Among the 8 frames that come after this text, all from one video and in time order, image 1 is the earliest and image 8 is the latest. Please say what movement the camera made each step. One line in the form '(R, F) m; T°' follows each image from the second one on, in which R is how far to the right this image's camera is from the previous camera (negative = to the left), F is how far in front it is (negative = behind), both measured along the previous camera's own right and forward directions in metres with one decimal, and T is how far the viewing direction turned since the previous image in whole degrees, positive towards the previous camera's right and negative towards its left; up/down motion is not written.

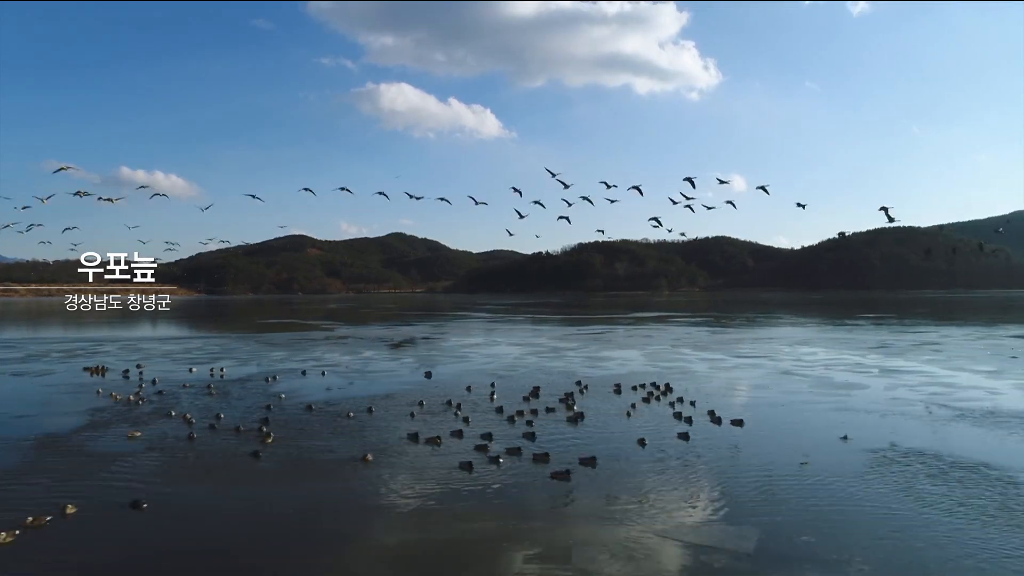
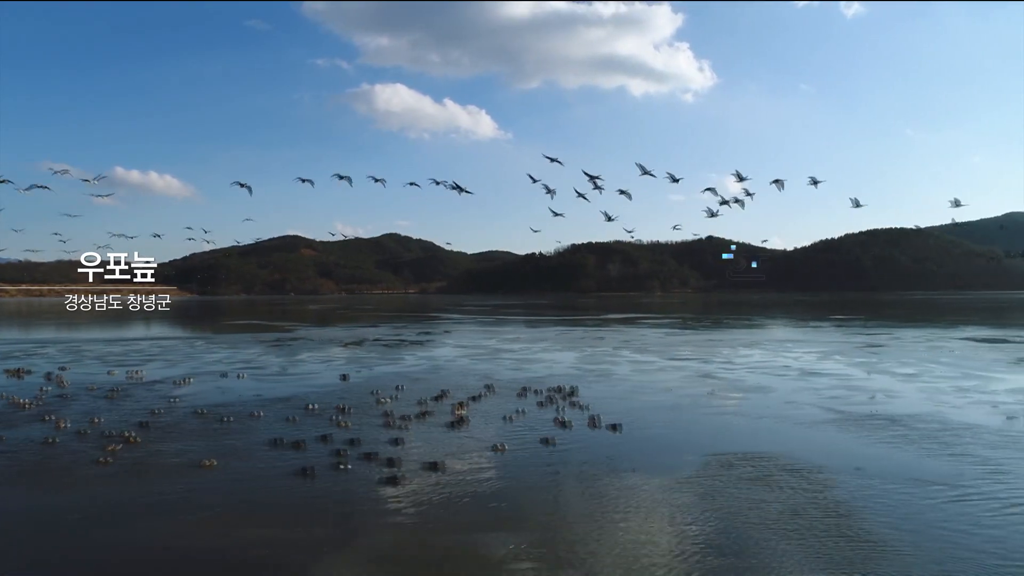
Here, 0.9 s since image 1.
(+2.2, +0.1) m; 0°
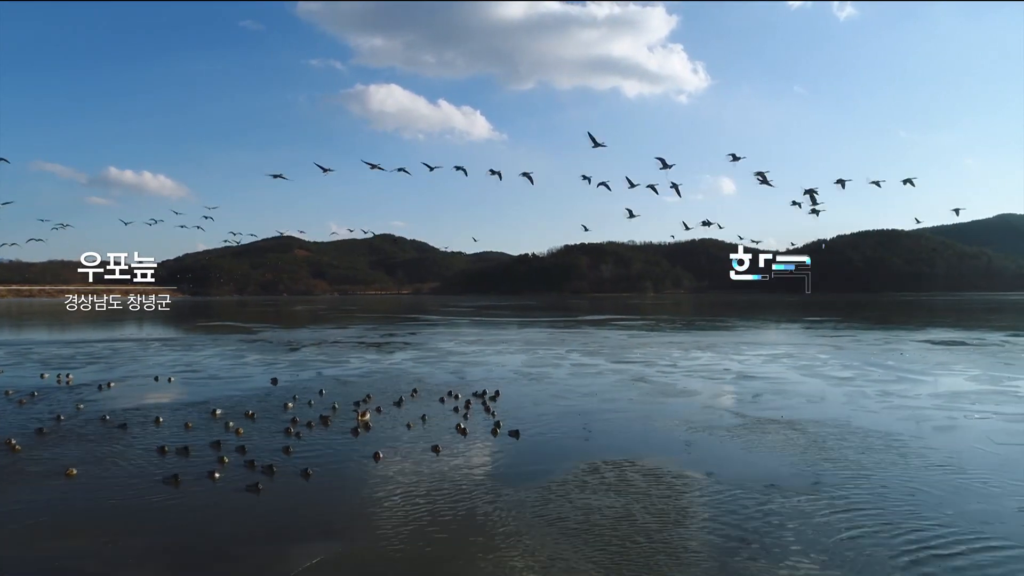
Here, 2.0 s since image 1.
(+1.7, +0.2) m; 0°
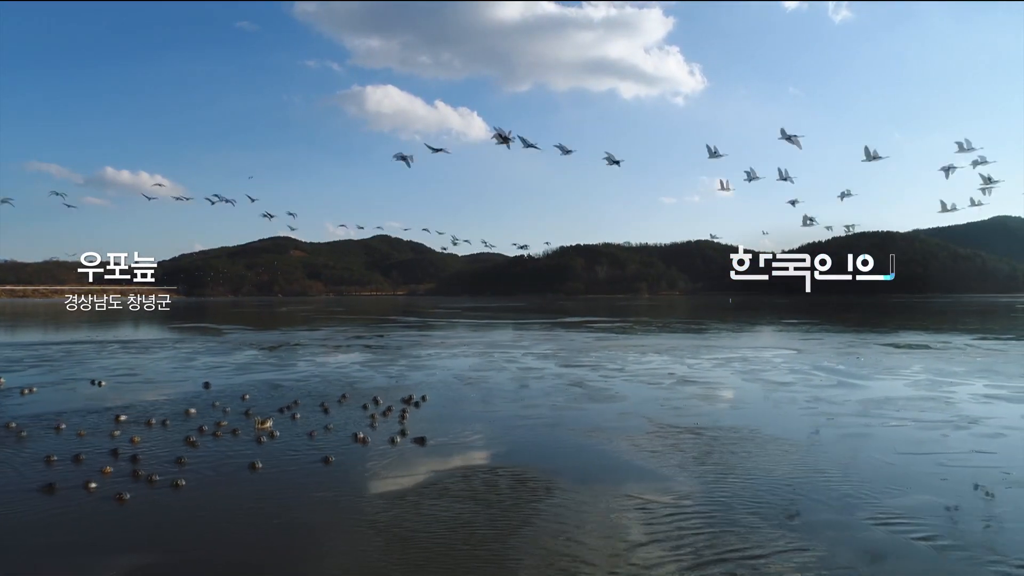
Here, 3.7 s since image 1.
(+1.6, +0.2) m; 0°
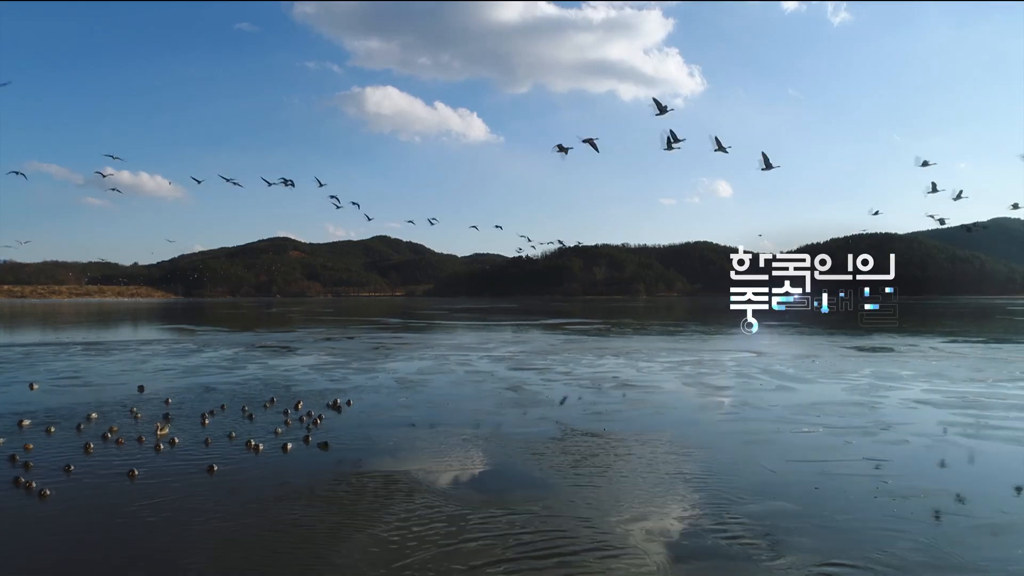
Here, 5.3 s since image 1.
(+1.7, +0.1) m; 0°
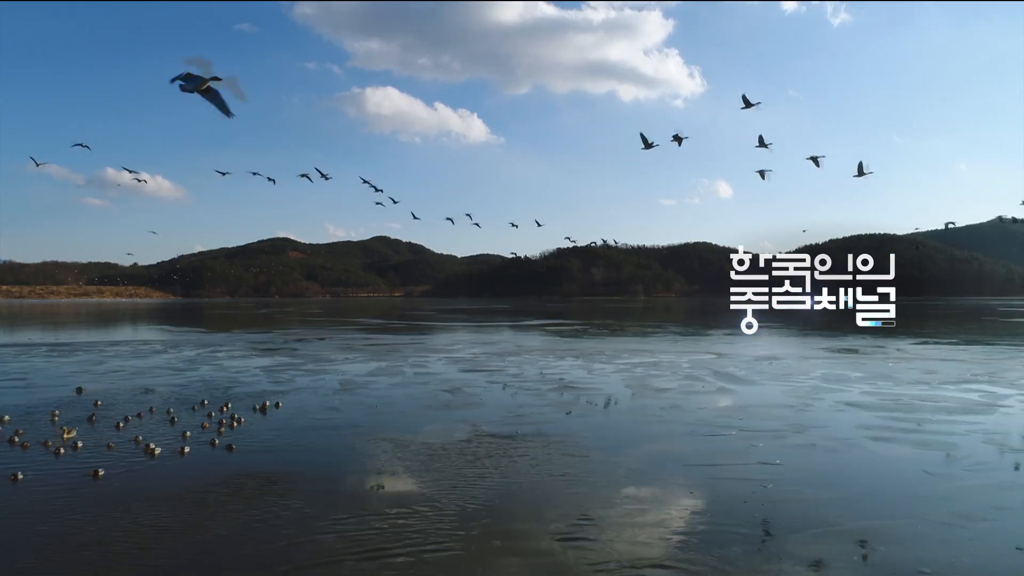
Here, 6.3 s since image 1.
(+1.6, 0.0) m; 0°
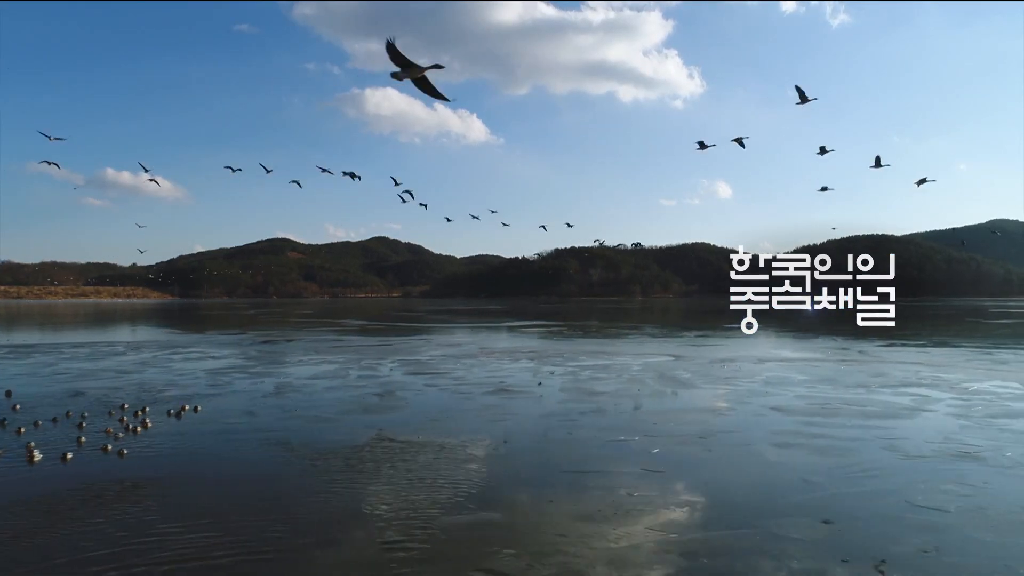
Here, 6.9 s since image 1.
(+1.7, +0.1) m; 0°
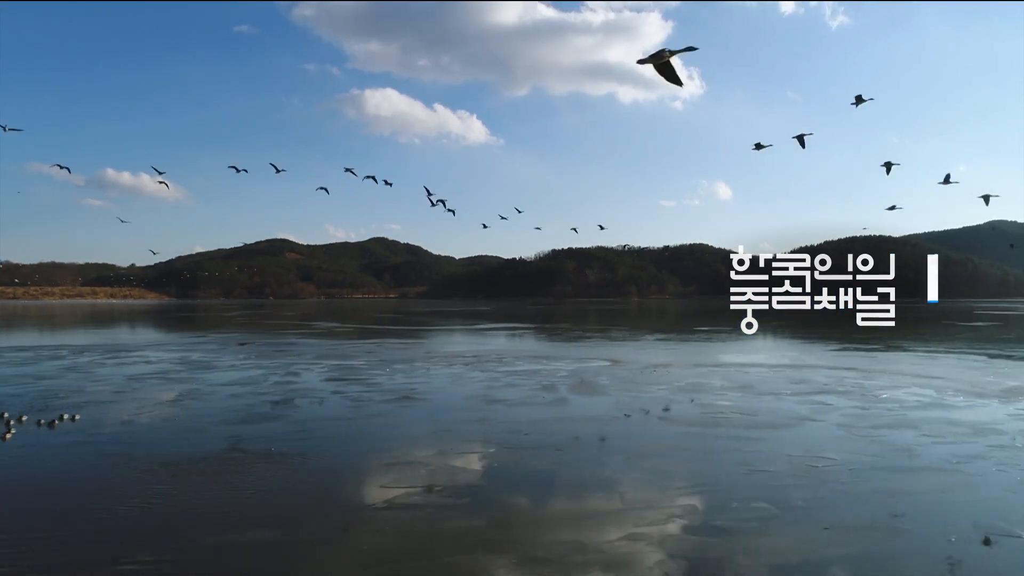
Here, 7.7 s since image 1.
(+2.5, +0.3) m; 0°
